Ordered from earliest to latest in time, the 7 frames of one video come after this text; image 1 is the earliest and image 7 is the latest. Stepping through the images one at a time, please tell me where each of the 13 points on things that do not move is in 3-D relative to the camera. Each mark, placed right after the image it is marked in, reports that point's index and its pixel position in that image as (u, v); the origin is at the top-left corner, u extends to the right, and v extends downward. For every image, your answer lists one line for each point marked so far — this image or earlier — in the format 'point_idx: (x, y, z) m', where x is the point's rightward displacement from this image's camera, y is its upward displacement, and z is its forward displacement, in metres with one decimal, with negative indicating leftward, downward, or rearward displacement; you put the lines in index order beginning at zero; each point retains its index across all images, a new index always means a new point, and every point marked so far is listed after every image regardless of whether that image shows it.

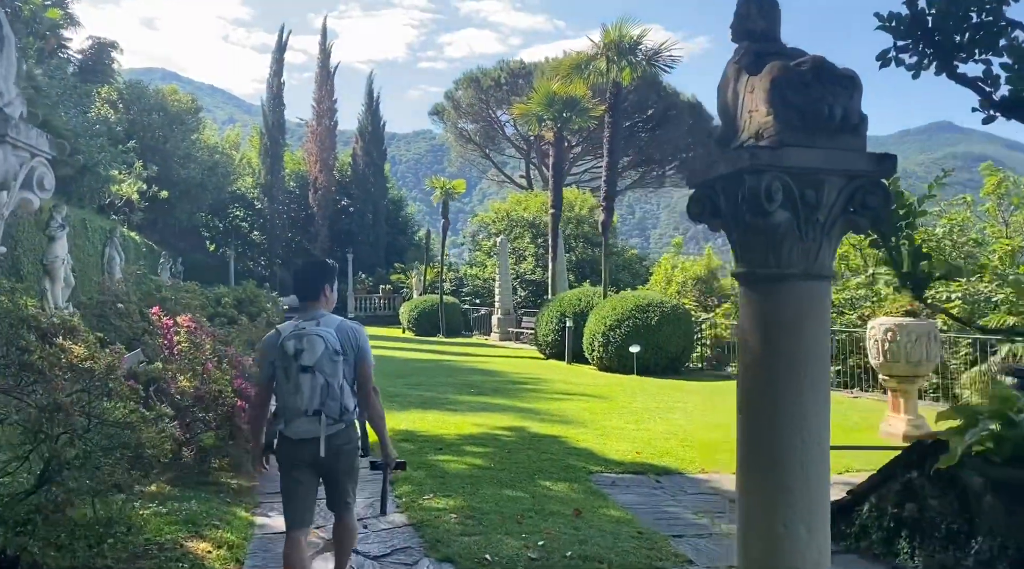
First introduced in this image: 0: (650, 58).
0: (+2.5, +4.1, +15.0) m
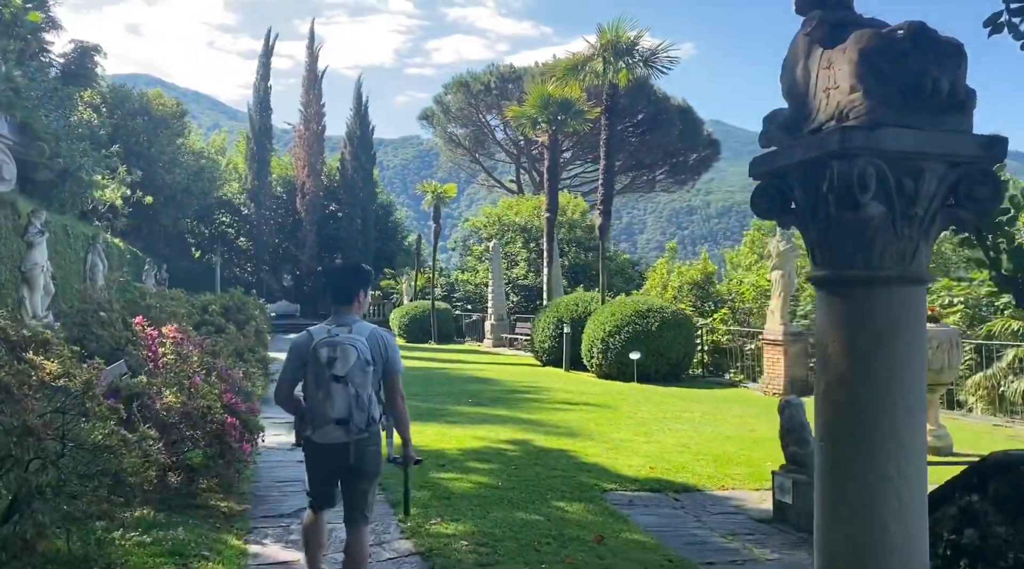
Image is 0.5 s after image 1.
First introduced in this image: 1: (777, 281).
0: (+2.4, +4.0, +14.7) m
1: (+3.7, +0.1, +11.5) m
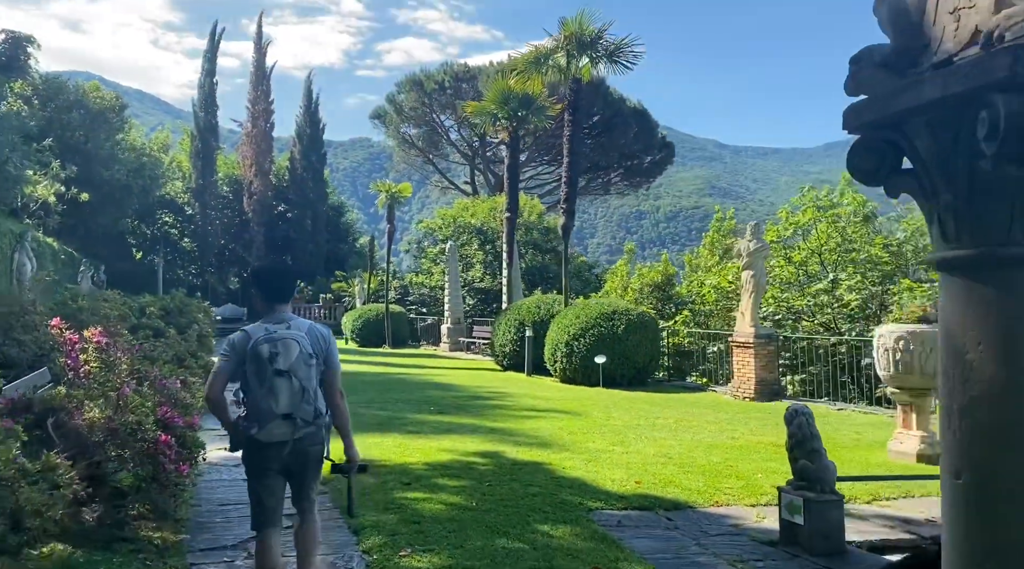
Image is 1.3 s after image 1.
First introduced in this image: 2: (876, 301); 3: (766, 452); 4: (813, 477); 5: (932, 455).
0: (+1.7, +4.0, +14.3) m
1: (+3.1, +0.1, +11.1) m
2: (+7.2, -0.3, +16.4) m
3: (+2.1, -1.4, +6.9) m
4: (+1.5, -1.0, +4.2) m
5: (+3.4, -1.4, +6.7) m
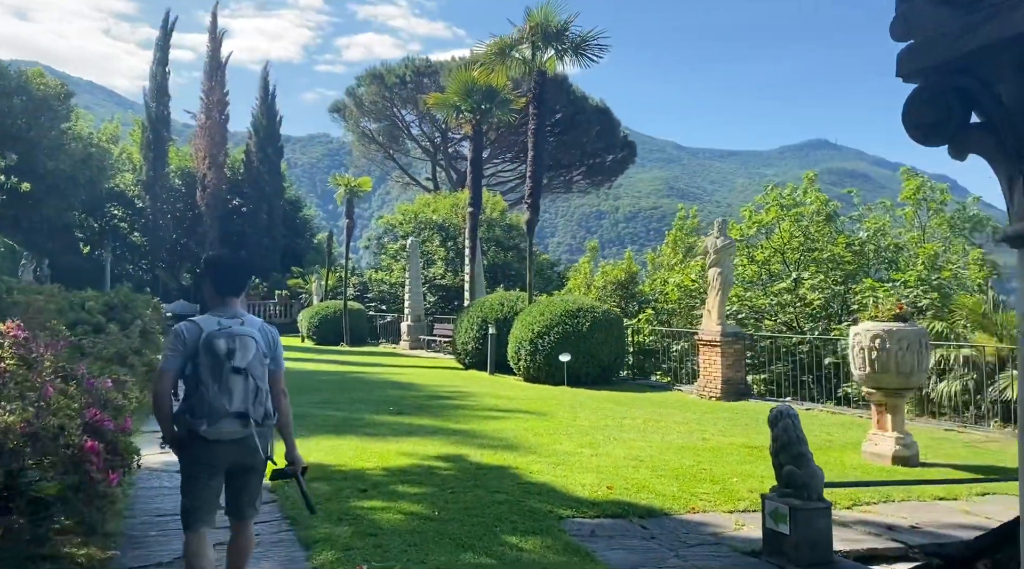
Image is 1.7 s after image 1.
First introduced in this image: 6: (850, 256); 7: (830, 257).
0: (+1.1, +4.0, +14.0) m
1: (+2.7, +0.1, +10.9) m
2: (+6.5, -0.3, +16.3) m
3: (+1.8, -1.4, +6.7) m
4: (+1.4, -1.0, +4.0) m
5: (+3.1, -1.4, +6.5) m
6: (+6.8, +0.6, +16.8) m
7: (+6.4, +0.5, +16.8) m
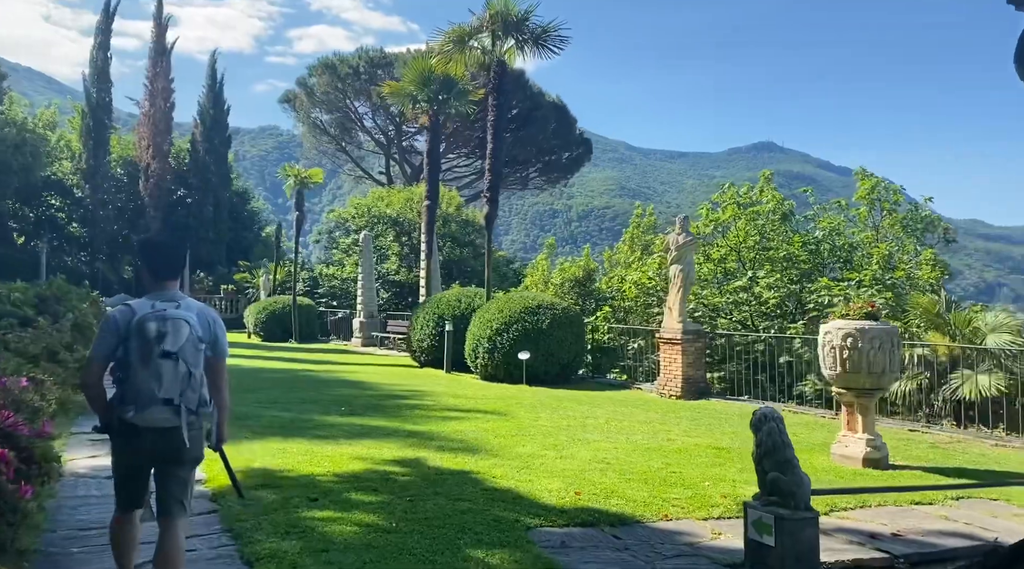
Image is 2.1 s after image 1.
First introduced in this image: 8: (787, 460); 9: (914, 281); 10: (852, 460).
0: (+0.4, +4.1, +13.7) m
1: (+2.1, +0.1, +10.7) m
2: (+5.6, -0.3, +16.4) m
3: (+1.5, -1.3, +6.4) m
4: (+1.2, -0.9, +3.7) m
5: (+2.8, -1.3, +6.3) m
6: (+5.9, +0.6, +16.8) m
7: (+5.5, +0.6, +16.8) m
8: (+1.2, -0.8, +3.8) m
9: (+7.7, +0.1, +15.8) m
10: (+2.6, -1.3, +6.4) m
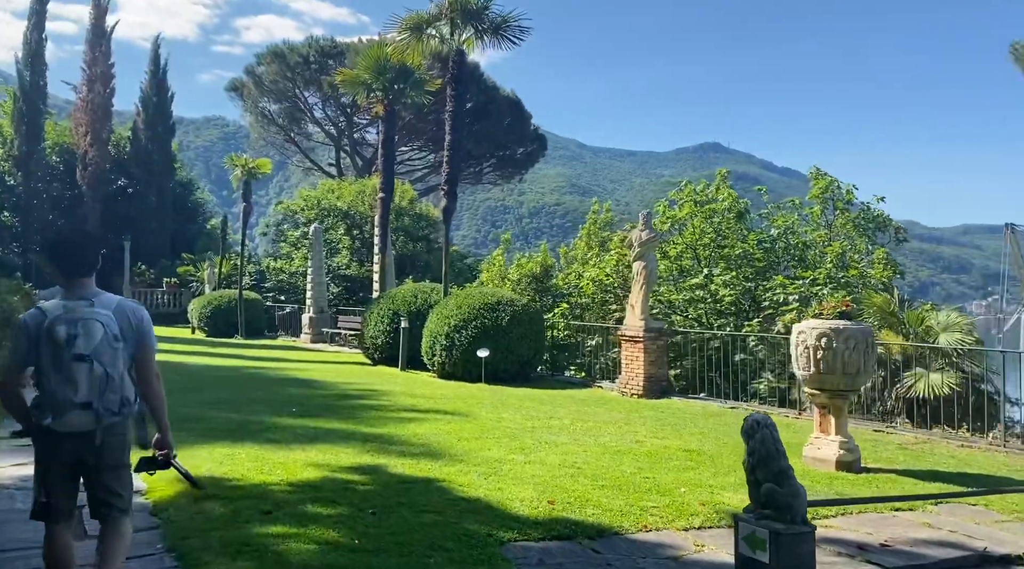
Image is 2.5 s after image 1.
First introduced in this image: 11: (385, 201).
0: (-0.3, +4.2, +13.4) m
1: (+1.6, +0.2, +10.5) m
2: (+4.7, -0.2, +16.4) m
3: (+1.2, -1.3, +6.2) m
4: (+1.1, -0.9, +3.5) m
5: (+2.5, -1.3, +6.2) m
6: (+5.1, +0.6, +16.8) m
7: (+4.6, +0.6, +16.8) m
8: (+1.2, -0.8, +3.5) m
9: (+6.8, +0.1, +15.9) m
10: (+2.4, -1.3, +6.2) m
11: (-2.4, +1.6, +15.8) m
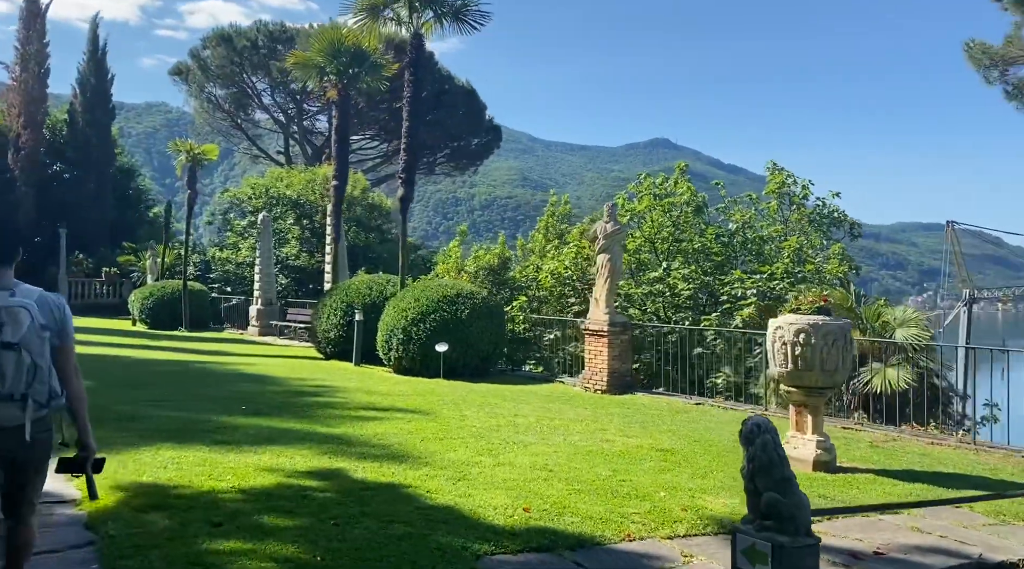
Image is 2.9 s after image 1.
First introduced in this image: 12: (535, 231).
0: (-0.9, +4.3, +13.0) m
1: (+1.1, +0.2, +10.3) m
2: (+3.9, -0.1, +16.3) m
3: (+1.0, -1.3, +5.9) m
4: (+1.1, -0.9, +3.2) m
5: (+2.3, -1.3, +6.0) m
6: (+4.2, +0.8, +16.8) m
7: (+3.8, +0.7, +16.7) m
8: (+1.1, -0.8, +3.3) m
9: (+6.0, +0.2, +16.0) m
10: (+2.1, -1.3, +6.1) m
11: (-3.2, +1.7, +15.3) m
12: (+0.5, +1.3, +19.8) m
